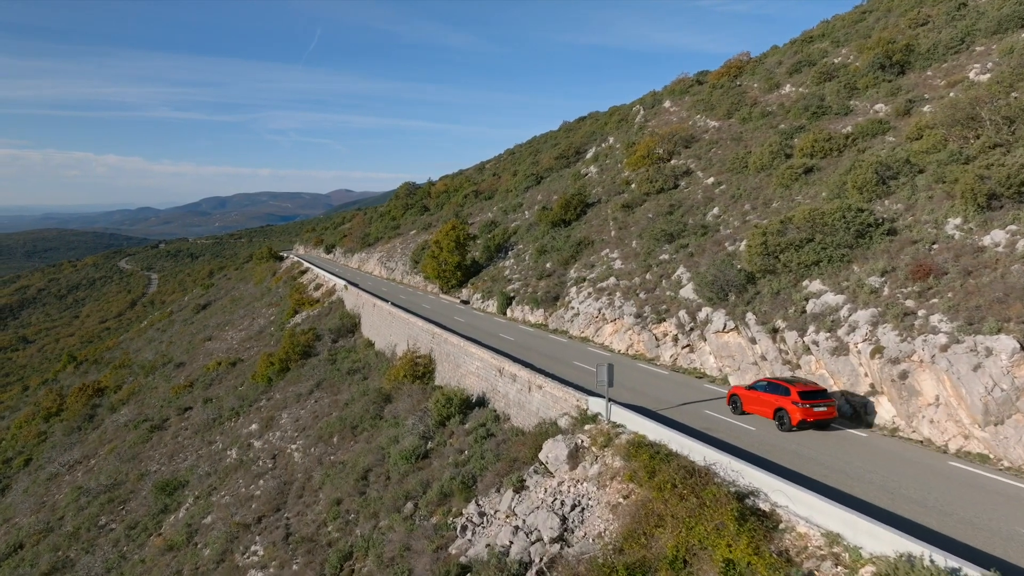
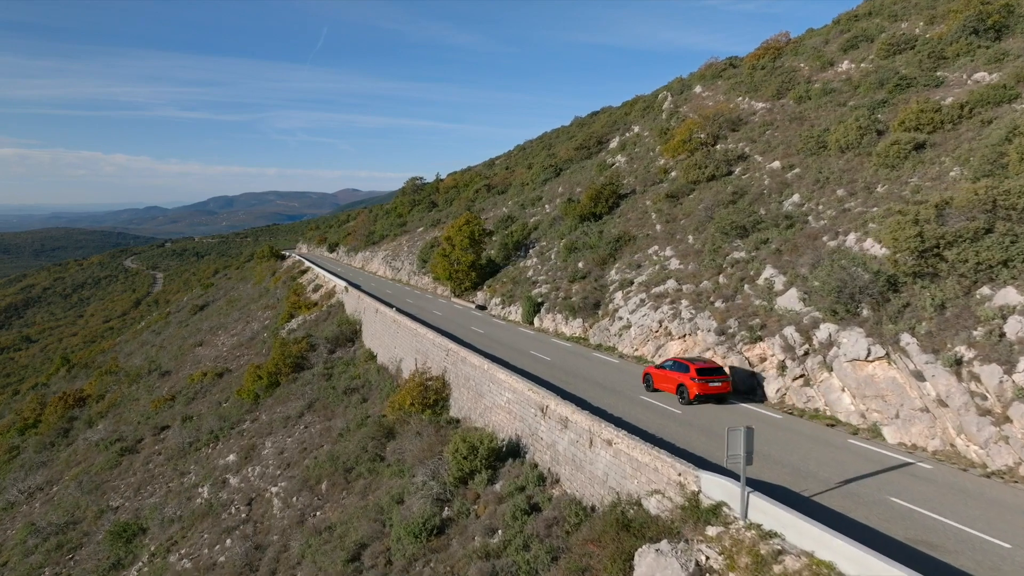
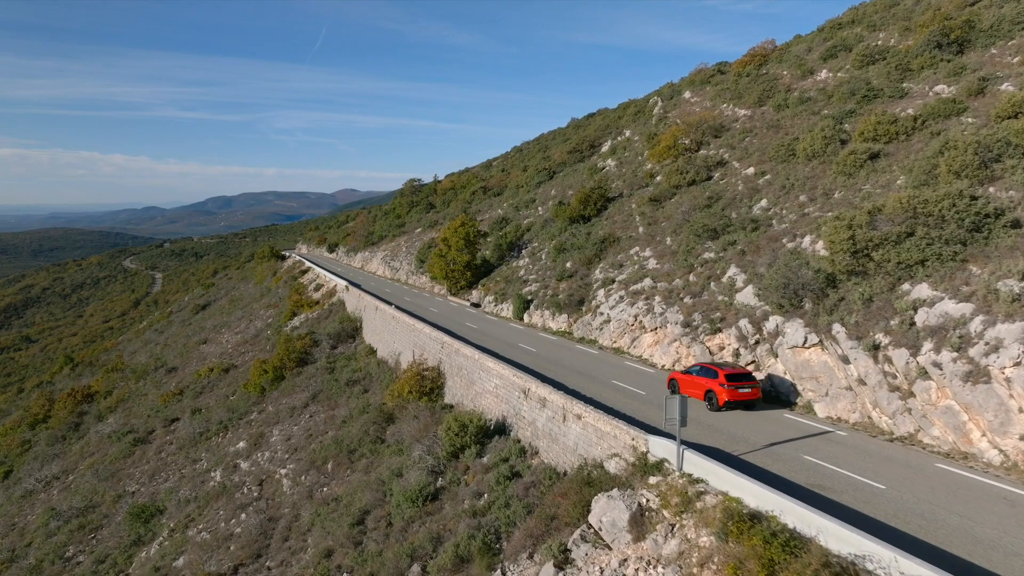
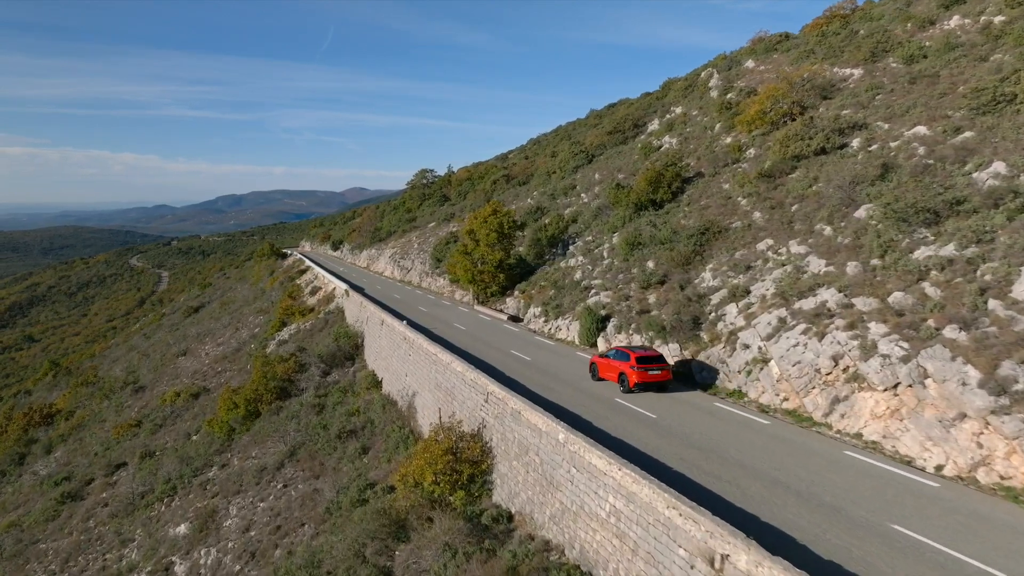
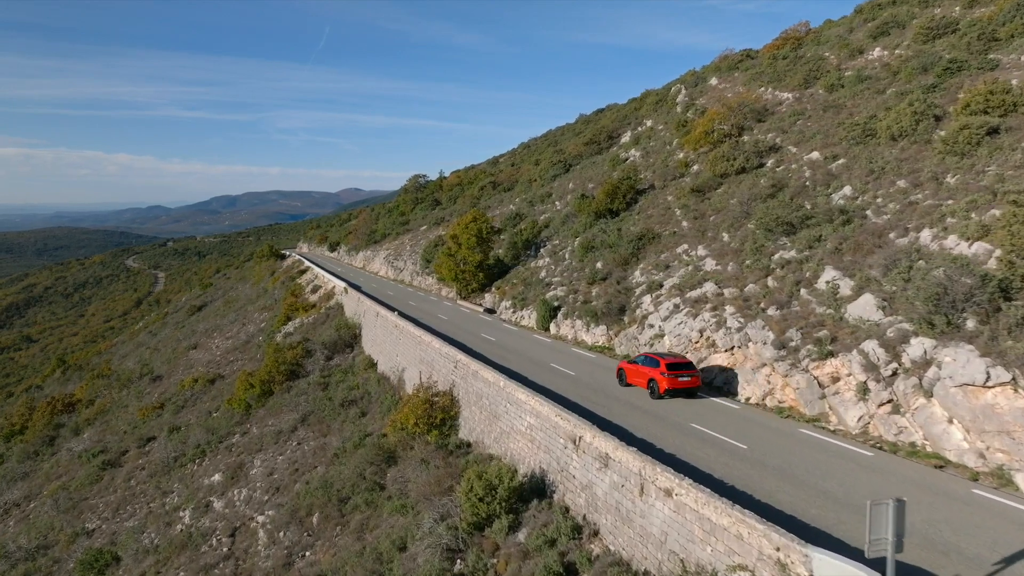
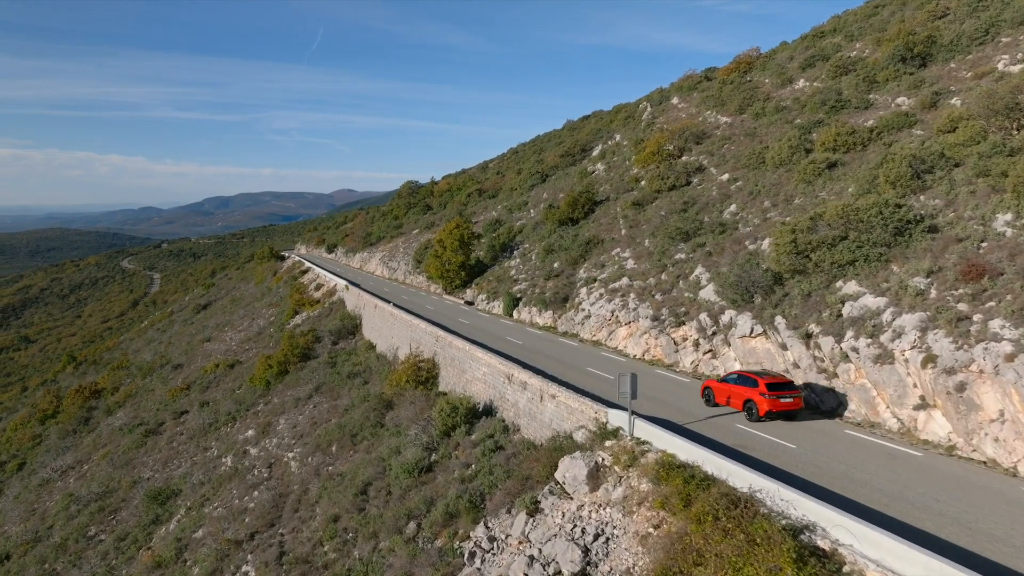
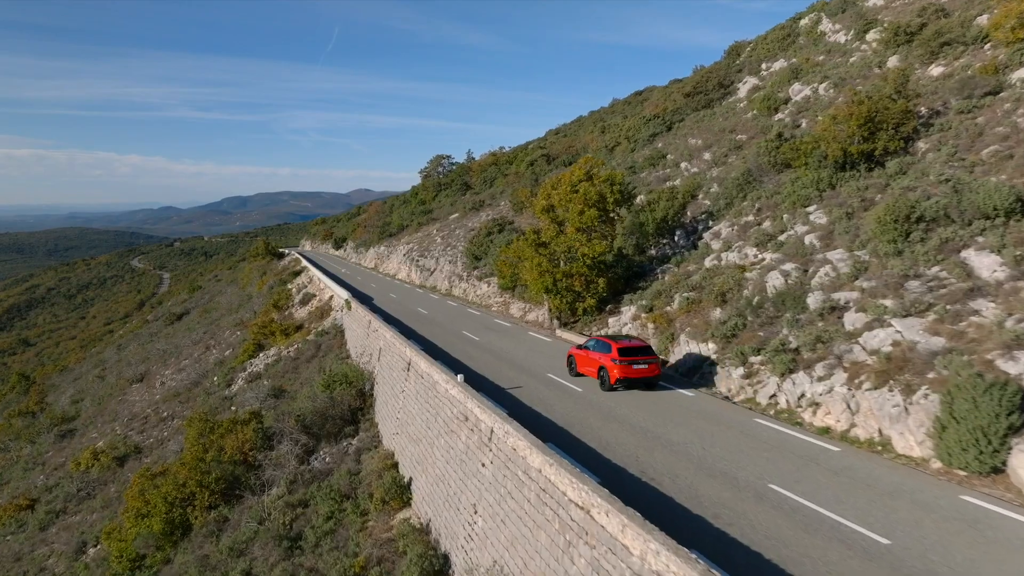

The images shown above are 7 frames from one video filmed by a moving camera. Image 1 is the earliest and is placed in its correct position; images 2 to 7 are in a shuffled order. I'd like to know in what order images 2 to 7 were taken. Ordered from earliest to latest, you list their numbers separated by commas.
6, 3, 2, 5, 4, 7
